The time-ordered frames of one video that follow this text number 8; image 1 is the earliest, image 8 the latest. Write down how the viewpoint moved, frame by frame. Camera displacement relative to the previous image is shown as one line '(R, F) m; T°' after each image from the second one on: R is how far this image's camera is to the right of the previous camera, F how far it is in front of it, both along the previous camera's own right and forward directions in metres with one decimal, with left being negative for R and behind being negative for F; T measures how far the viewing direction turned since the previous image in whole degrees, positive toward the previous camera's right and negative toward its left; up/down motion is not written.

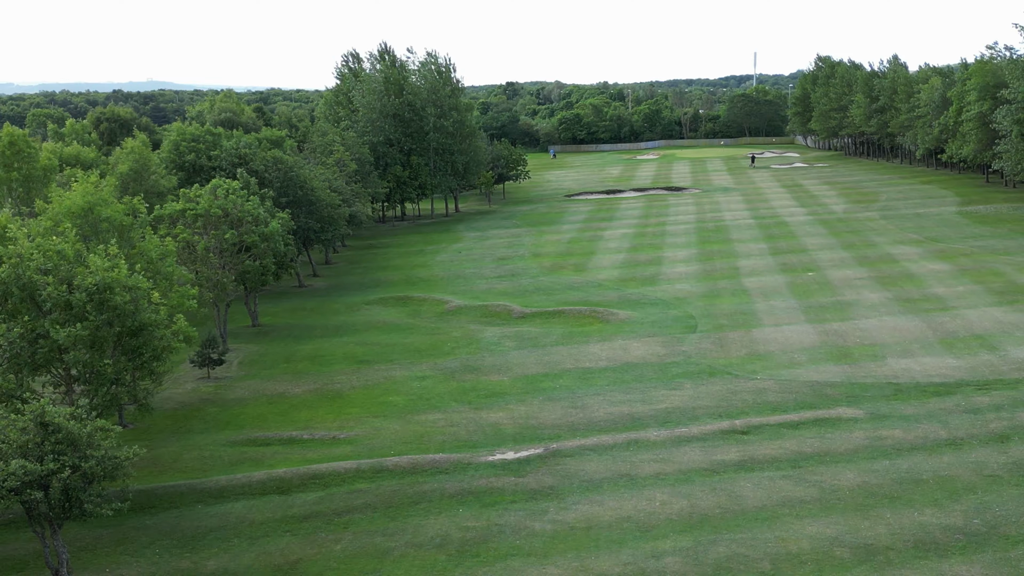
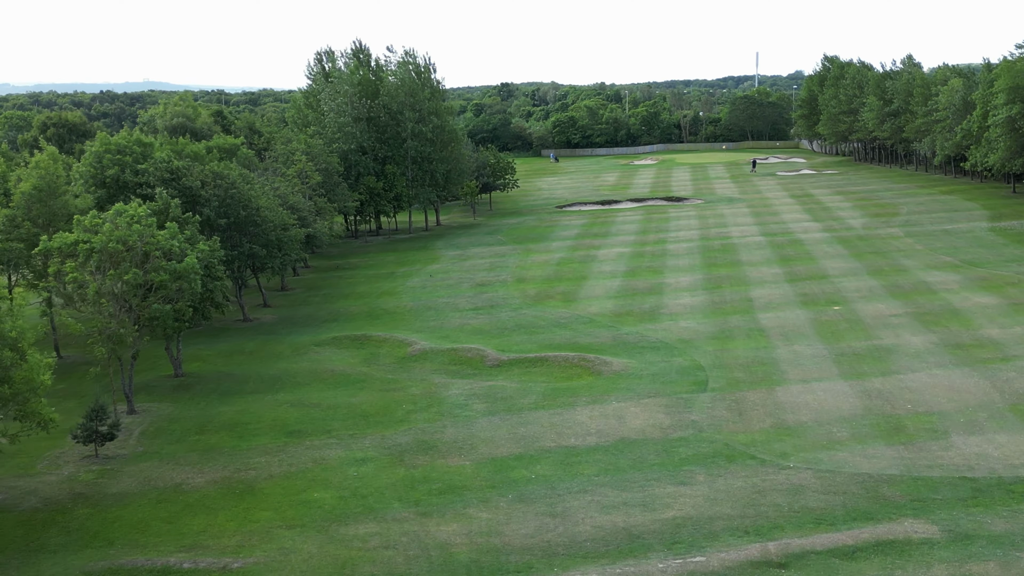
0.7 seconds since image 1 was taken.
(+0.6, +5.7) m; 0°
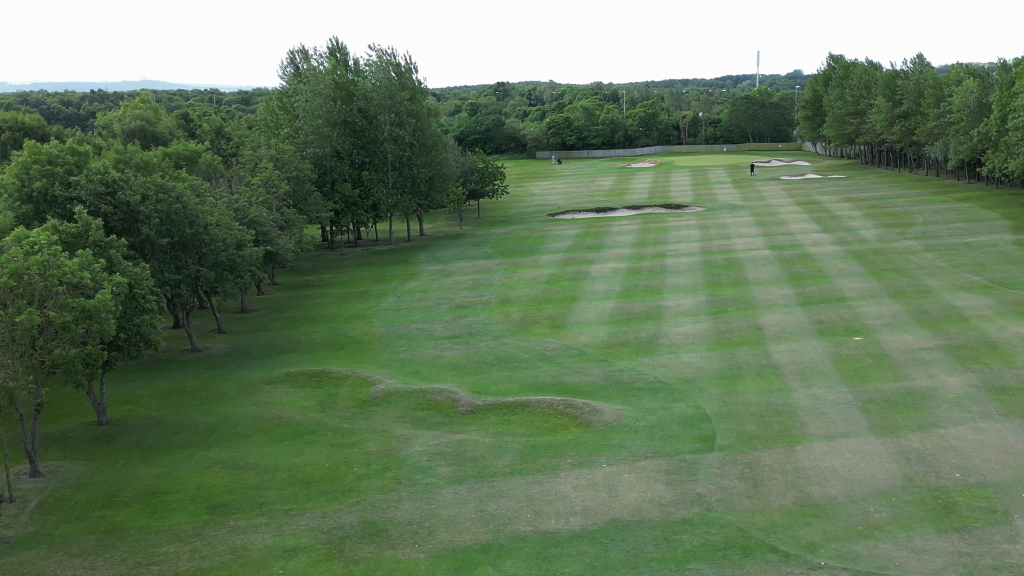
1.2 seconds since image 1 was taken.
(+0.5, +3.9) m; 0°
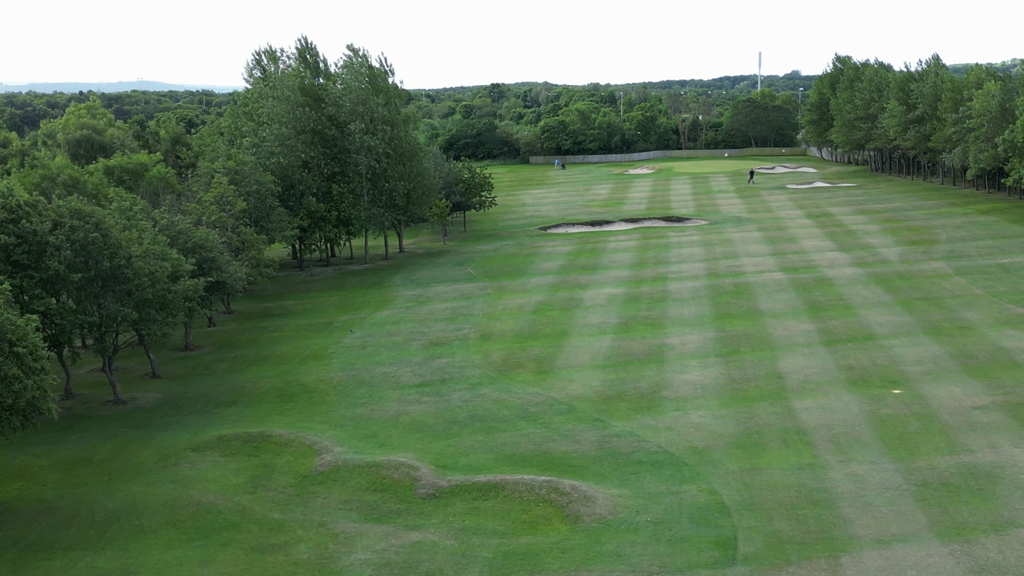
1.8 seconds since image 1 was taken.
(+0.5, +4.7) m; 0°
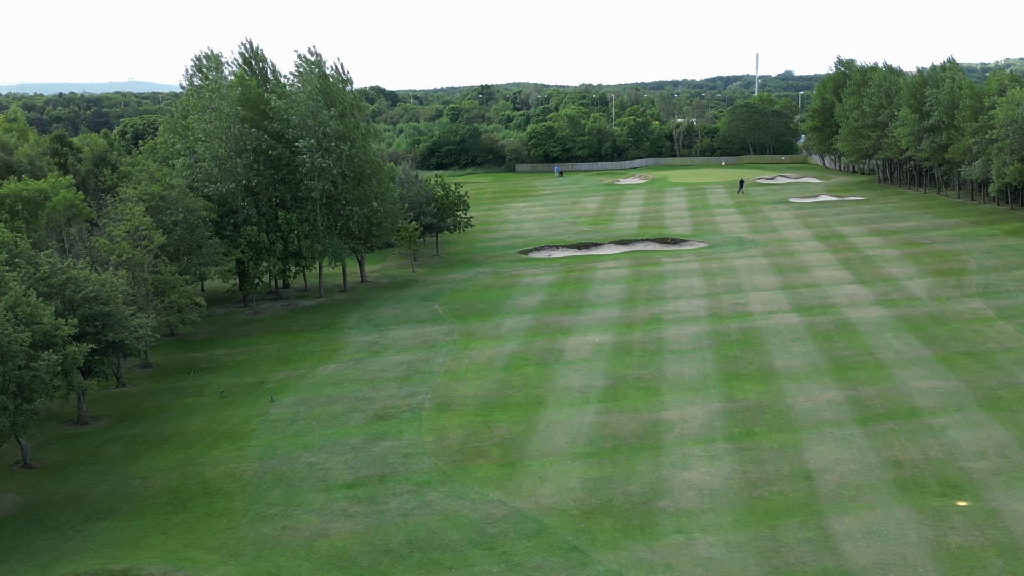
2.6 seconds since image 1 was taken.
(+0.7, +6.0) m; 0°
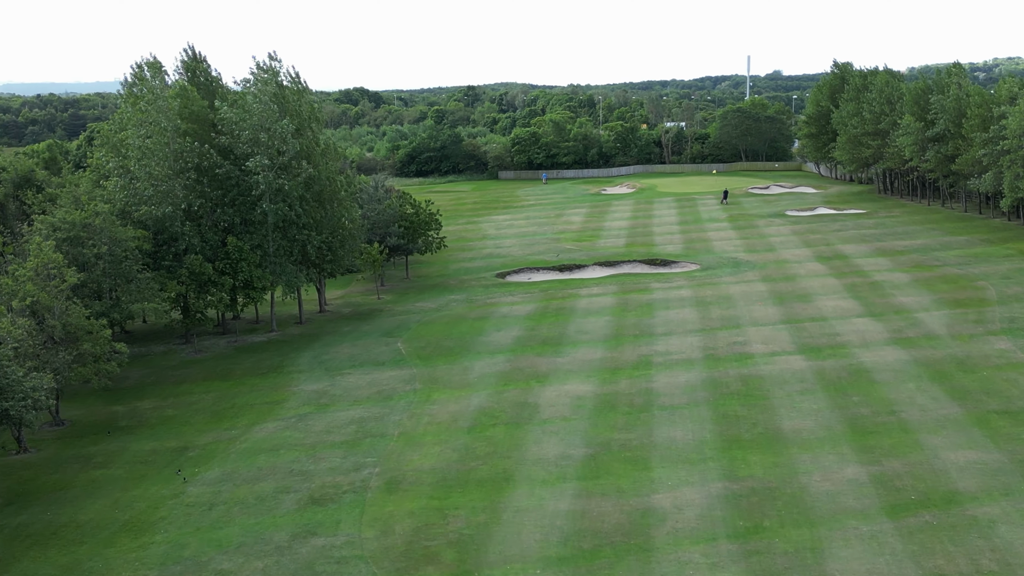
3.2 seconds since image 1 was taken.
(+0.6, +4.3) m; +1°
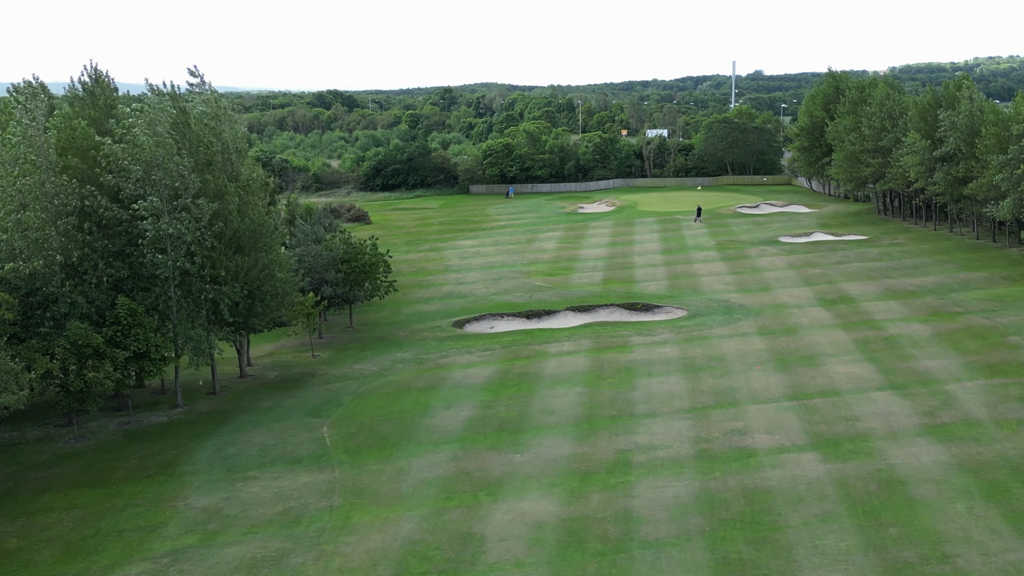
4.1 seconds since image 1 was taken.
(+0.9, +6.5) m; +1°
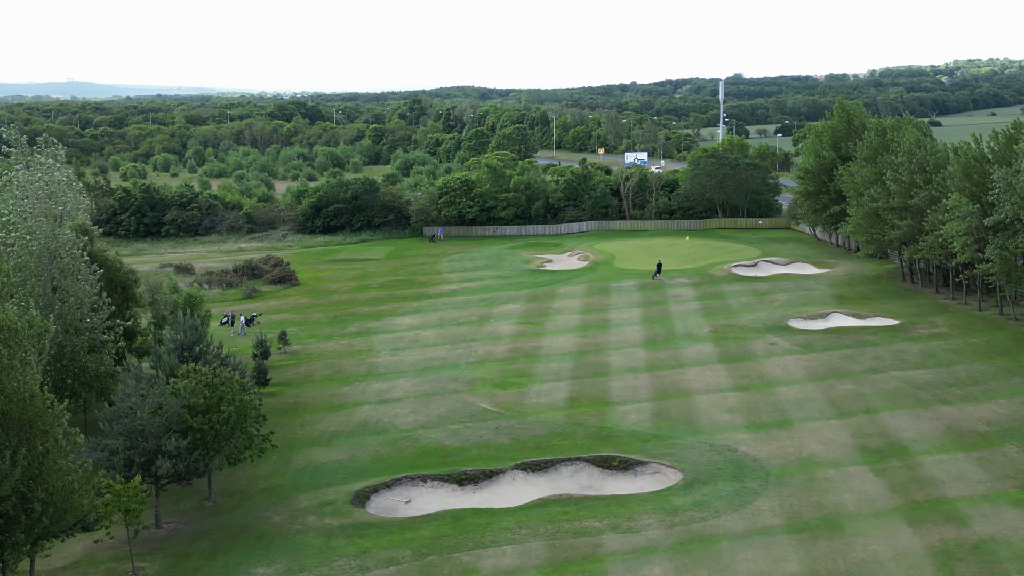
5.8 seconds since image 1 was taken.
(+1.6, +12.6) m; +1°
